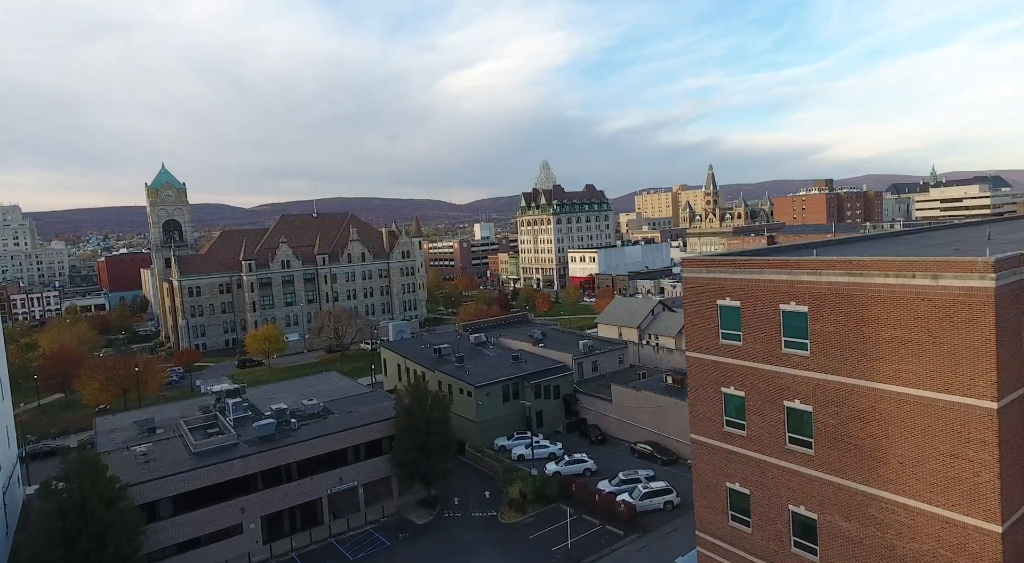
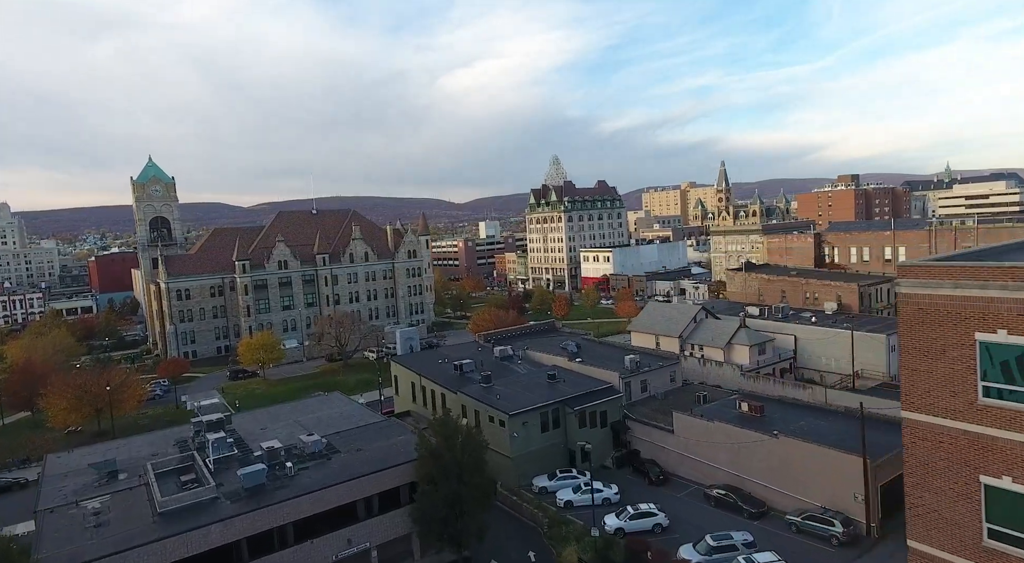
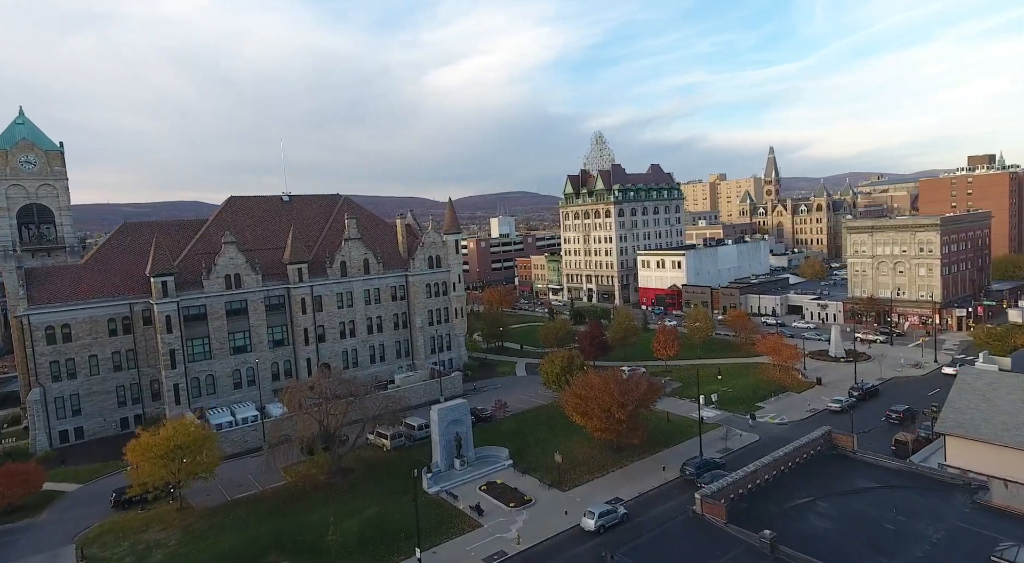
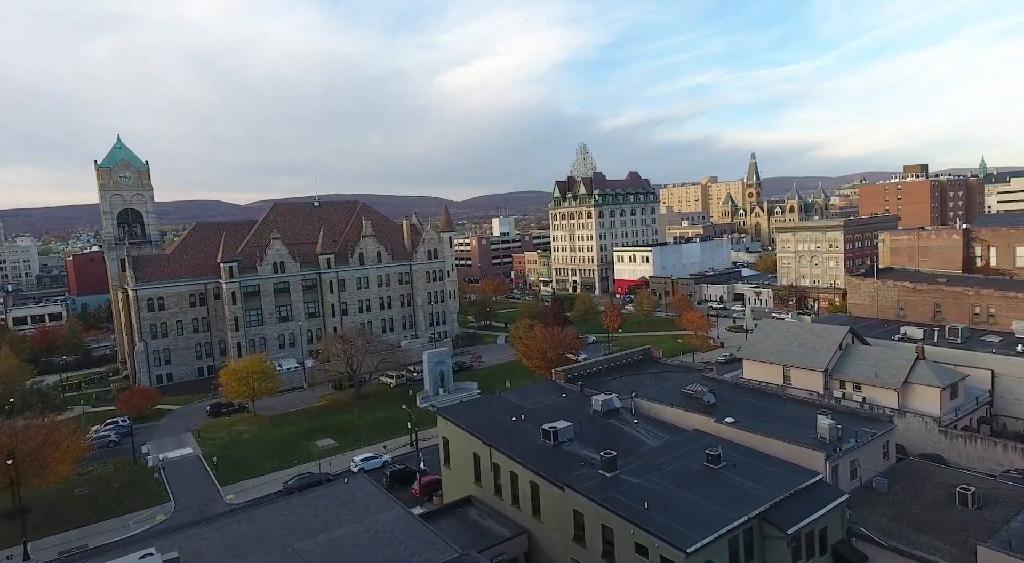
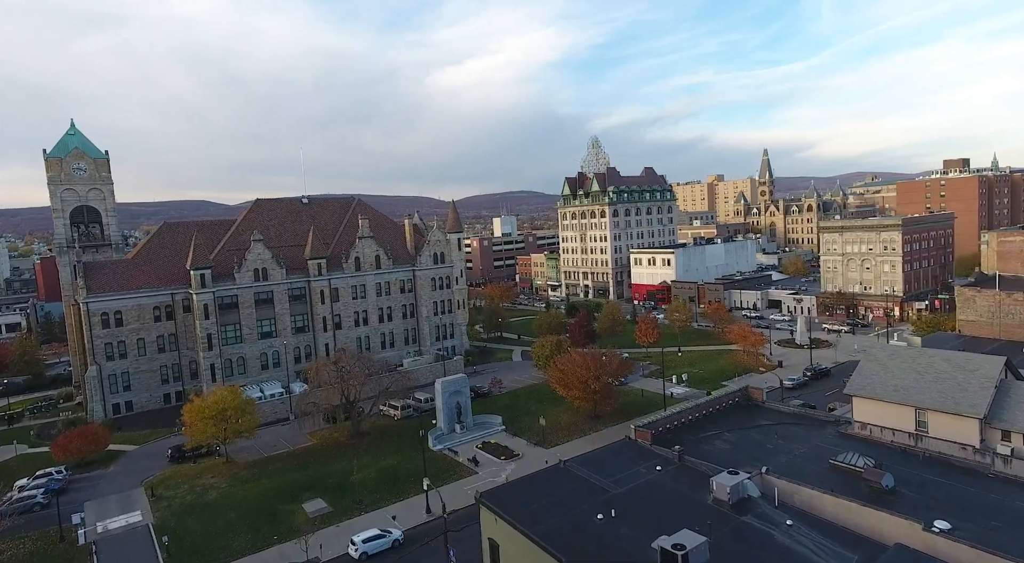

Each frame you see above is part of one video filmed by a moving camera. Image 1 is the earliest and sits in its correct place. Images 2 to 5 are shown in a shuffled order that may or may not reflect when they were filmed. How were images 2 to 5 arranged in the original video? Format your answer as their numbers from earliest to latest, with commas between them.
2, 4, 5, 3
